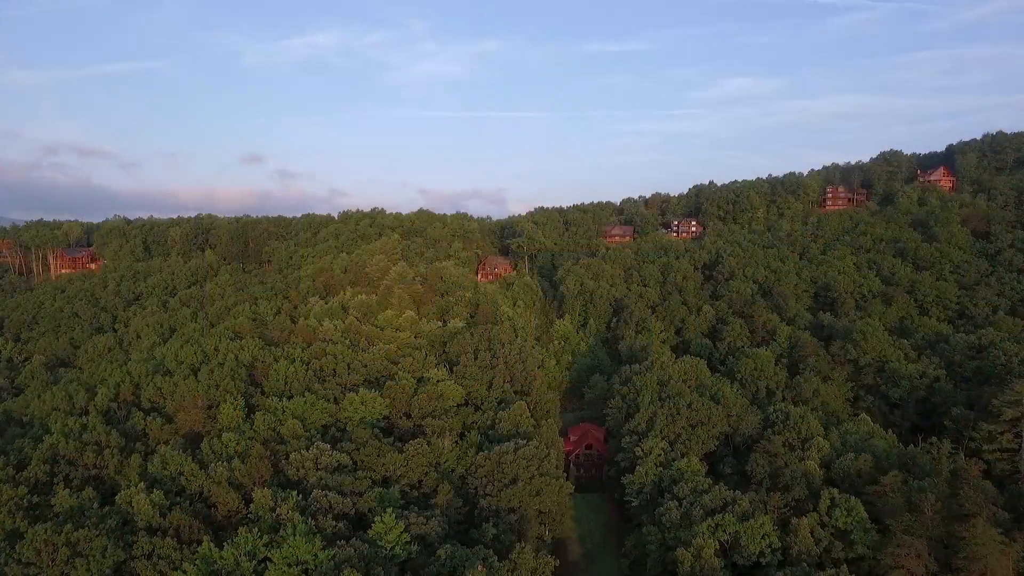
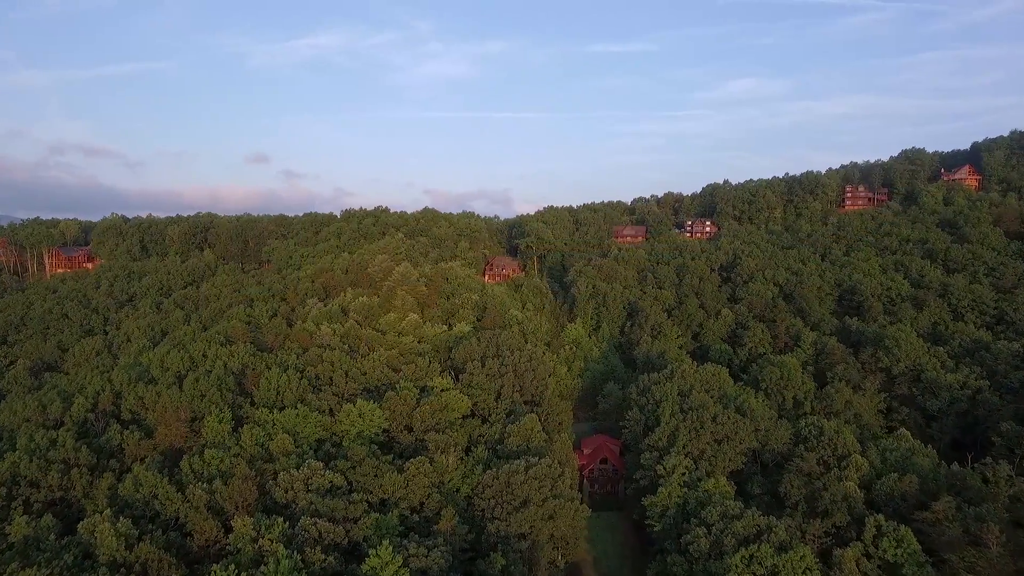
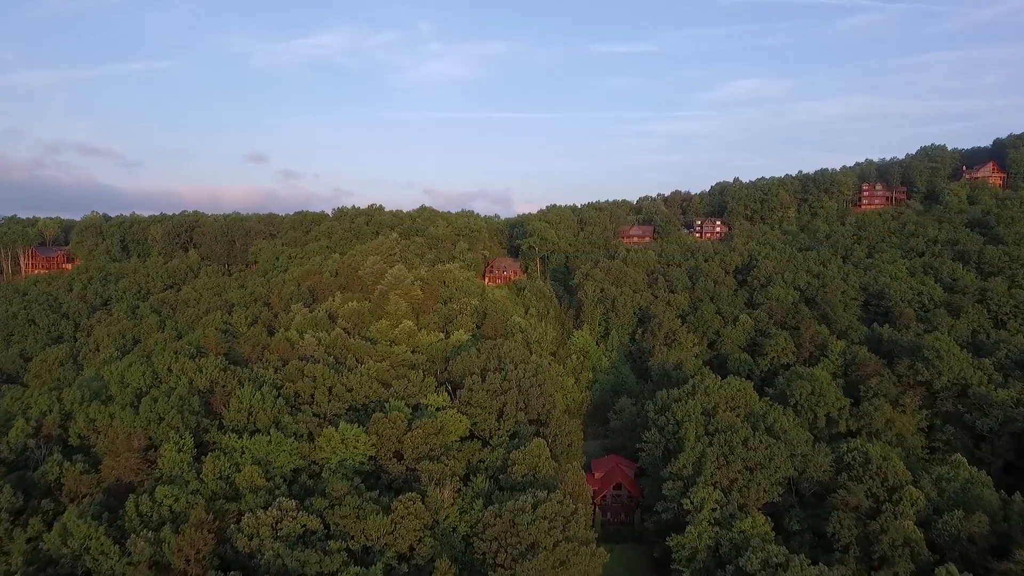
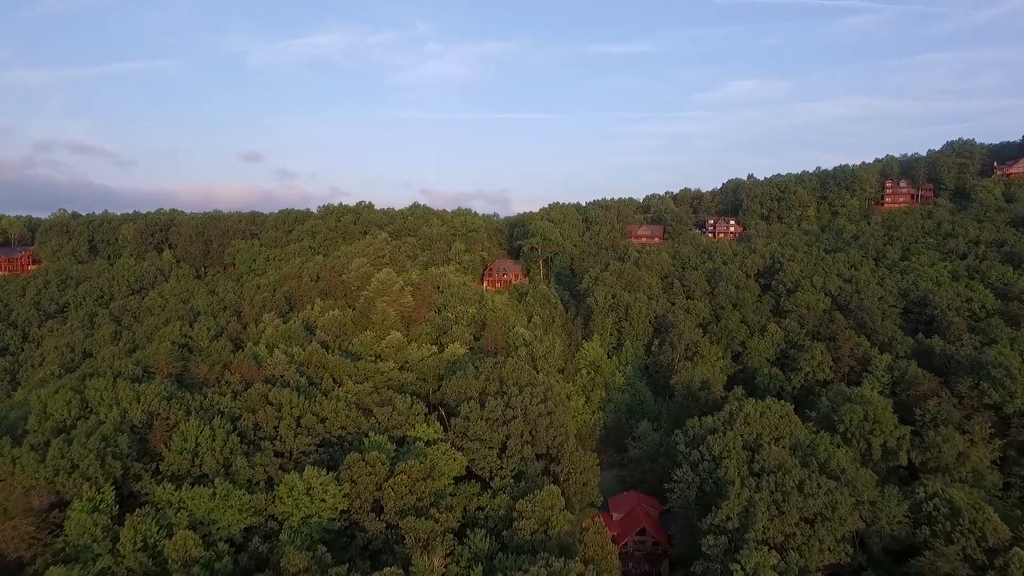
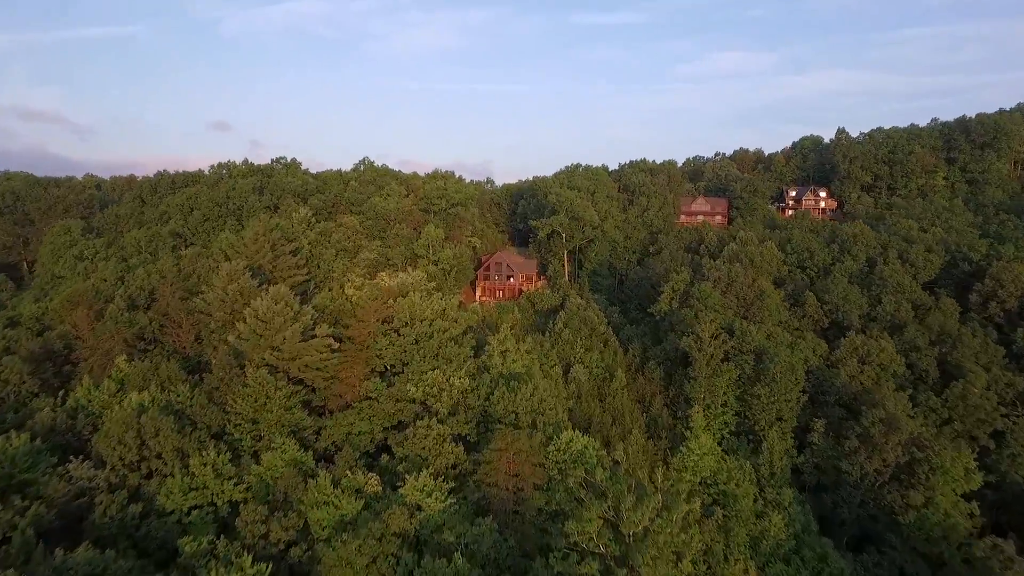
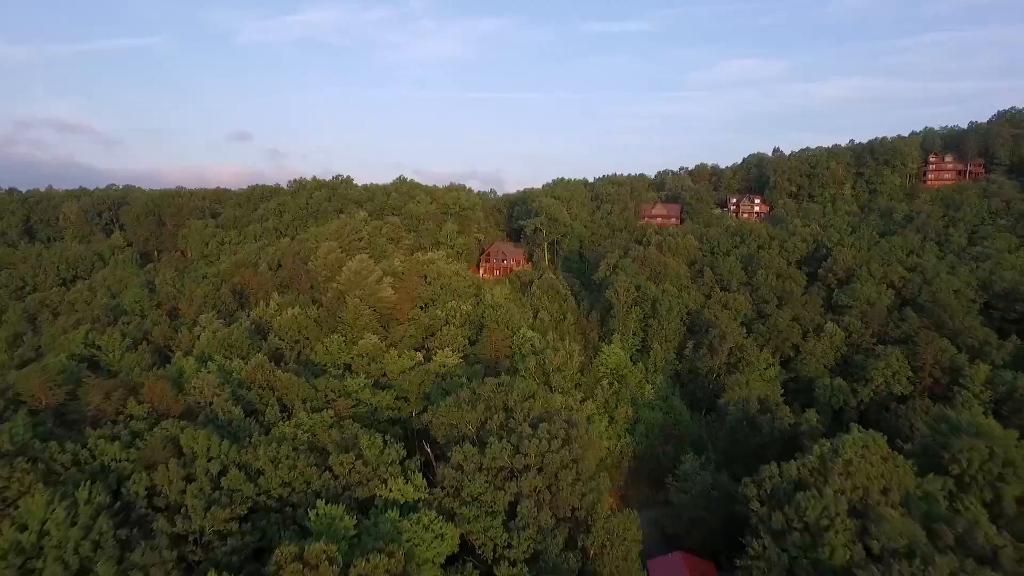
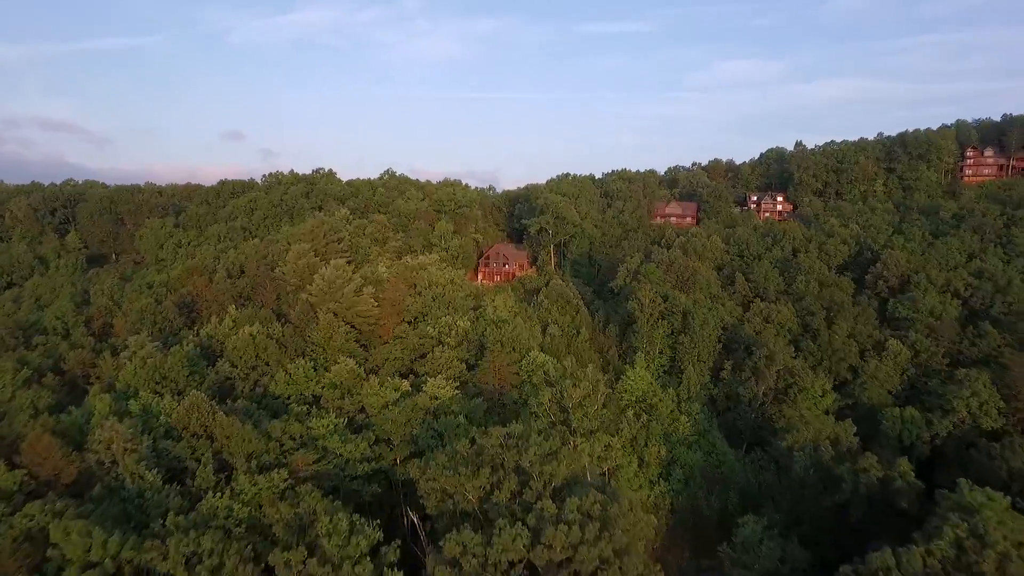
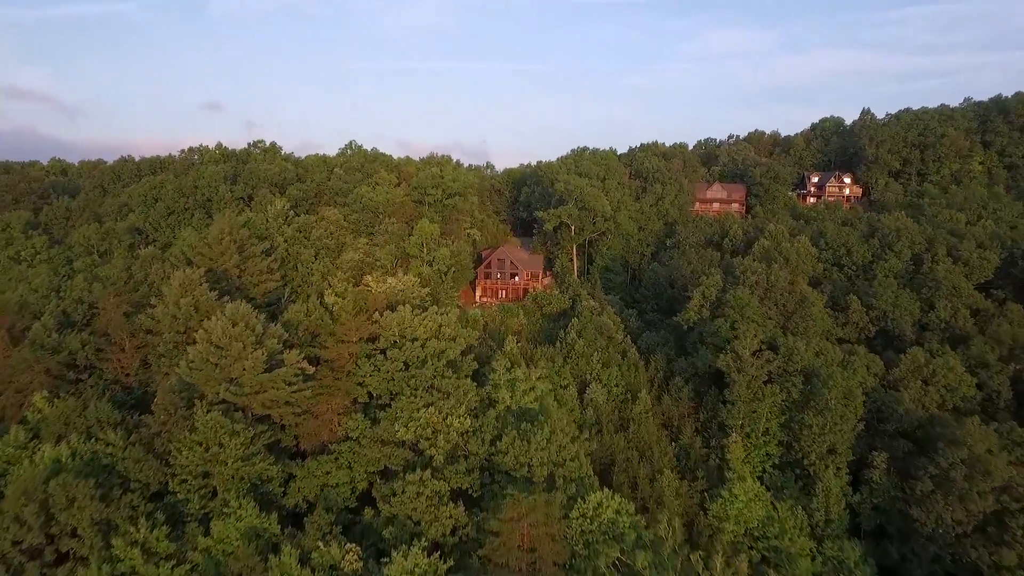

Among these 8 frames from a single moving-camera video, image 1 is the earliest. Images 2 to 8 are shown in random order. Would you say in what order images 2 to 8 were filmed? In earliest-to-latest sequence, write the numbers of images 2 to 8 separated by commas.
2, 3, 4, 6, 7, 5, 8
